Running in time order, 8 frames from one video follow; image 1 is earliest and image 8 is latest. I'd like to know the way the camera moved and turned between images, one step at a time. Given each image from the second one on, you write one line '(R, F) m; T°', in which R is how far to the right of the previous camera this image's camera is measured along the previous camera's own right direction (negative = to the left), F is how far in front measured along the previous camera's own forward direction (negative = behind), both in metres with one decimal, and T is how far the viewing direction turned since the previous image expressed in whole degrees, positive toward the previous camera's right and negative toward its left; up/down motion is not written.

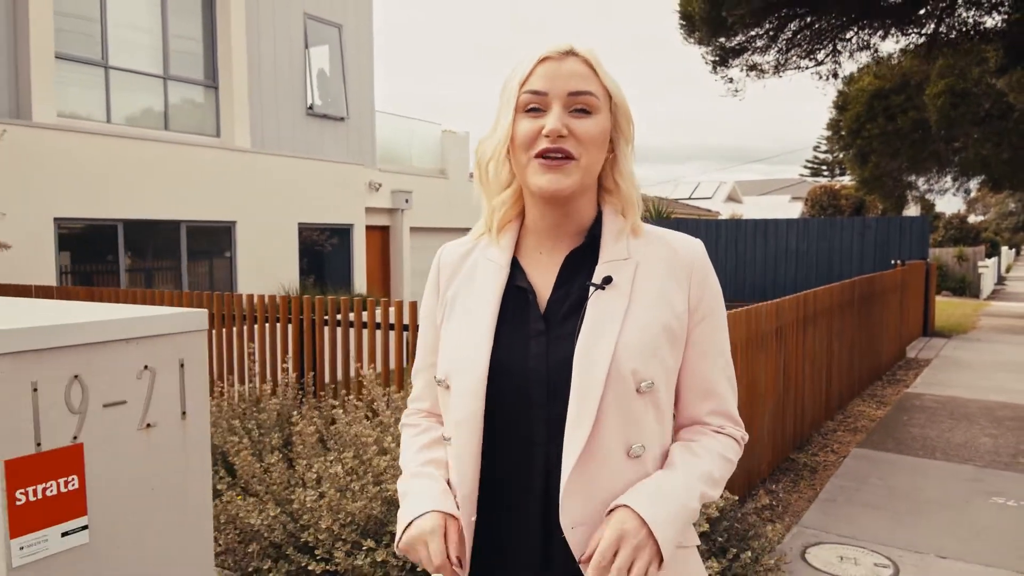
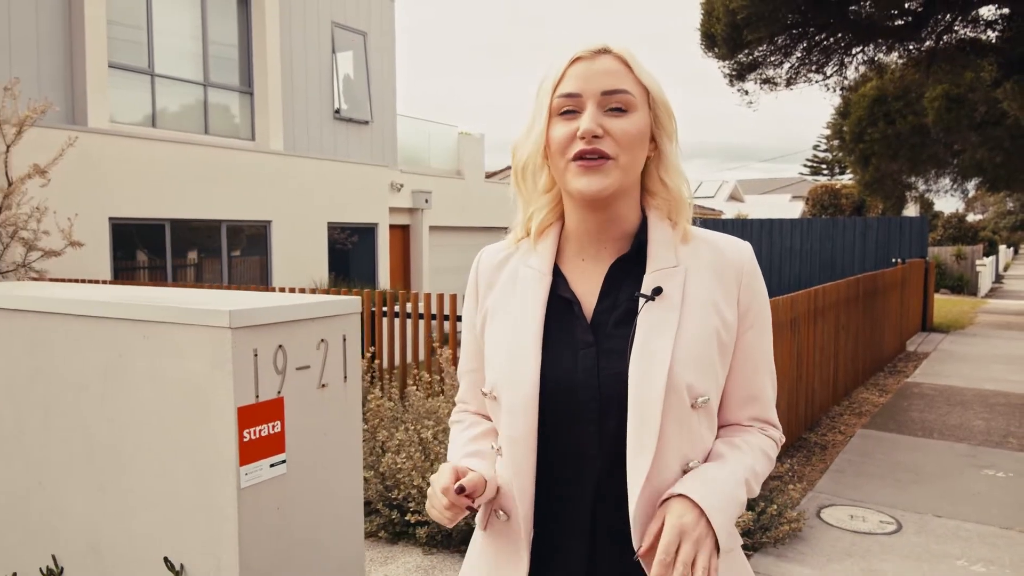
(-0.3, -0.6) m; 0°
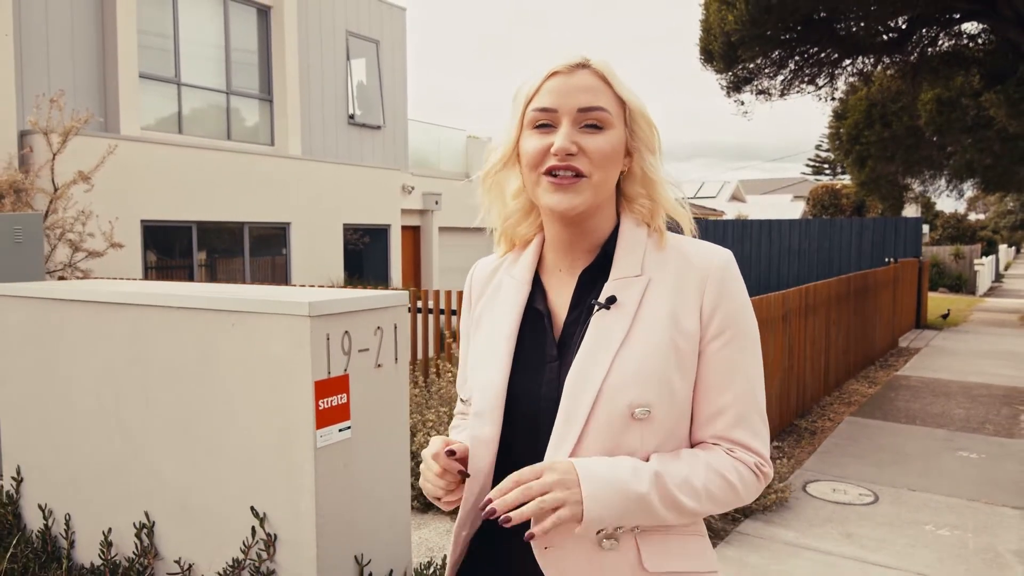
(-0.1, -0.5) m; 0°
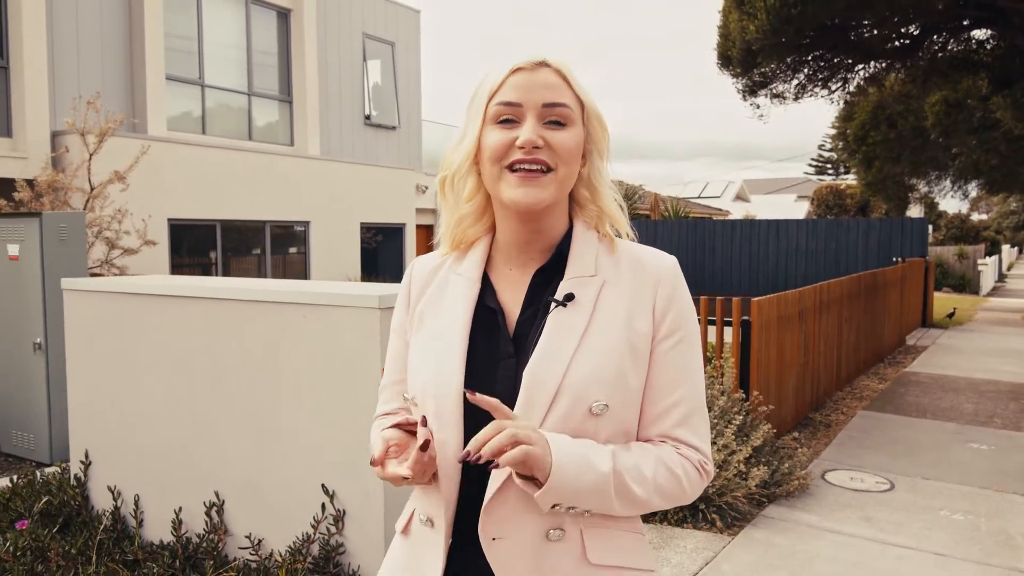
(-0.2, -0.3) m; 0°
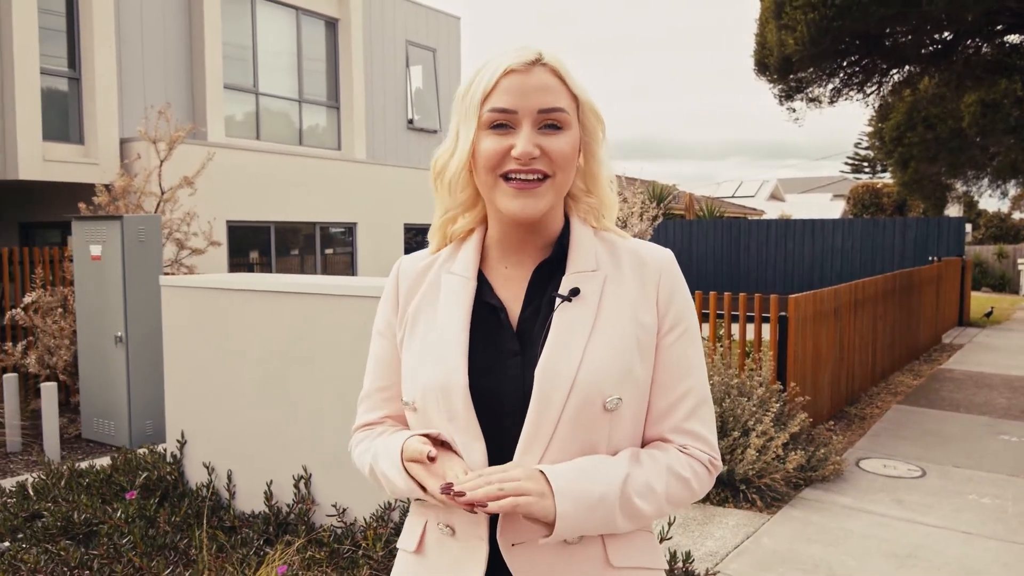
(-0.2, -0.4) m; -2°
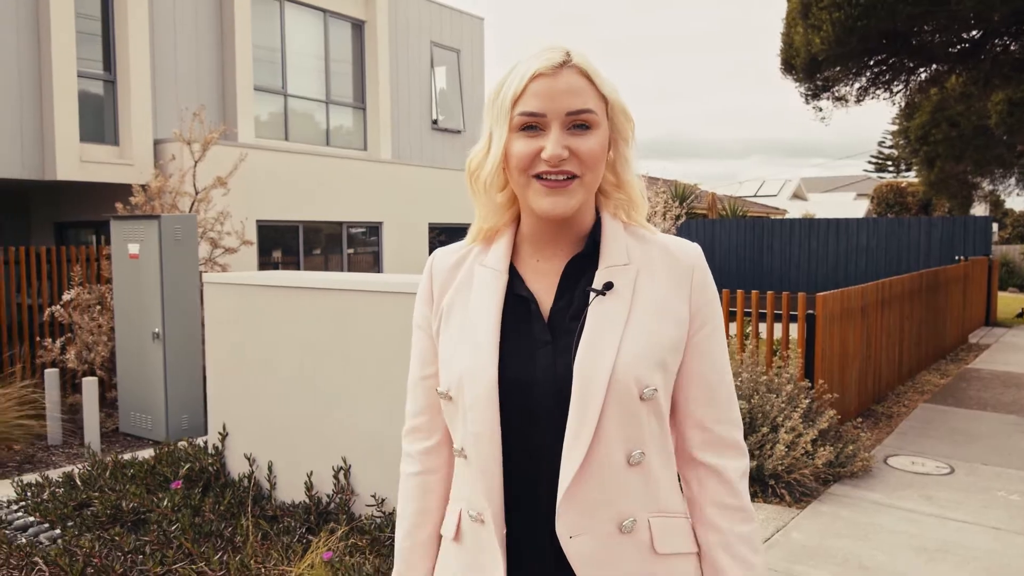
(-0.1, -0.1) m; -1°
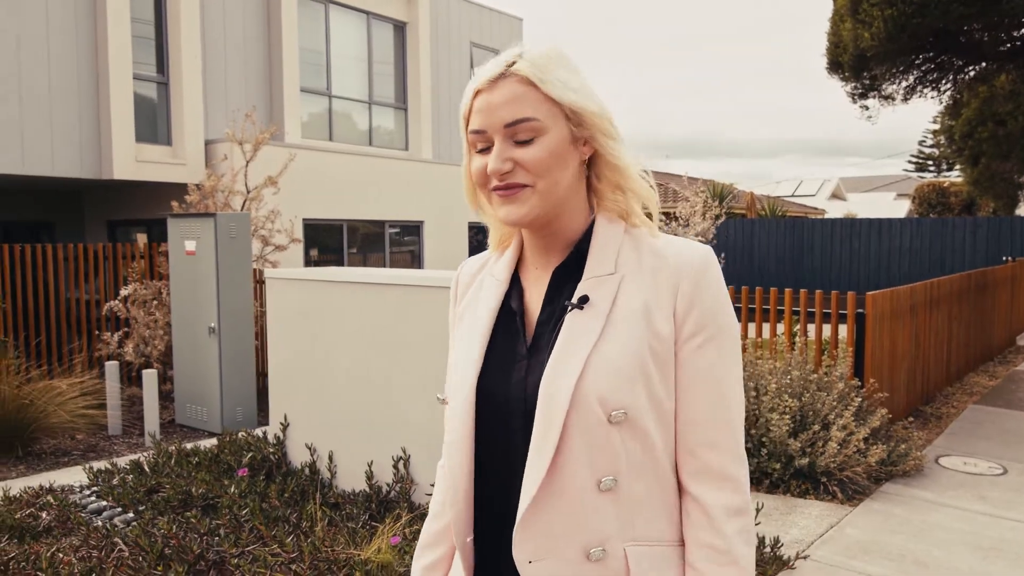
(-0.2, -0.1) m; -2°
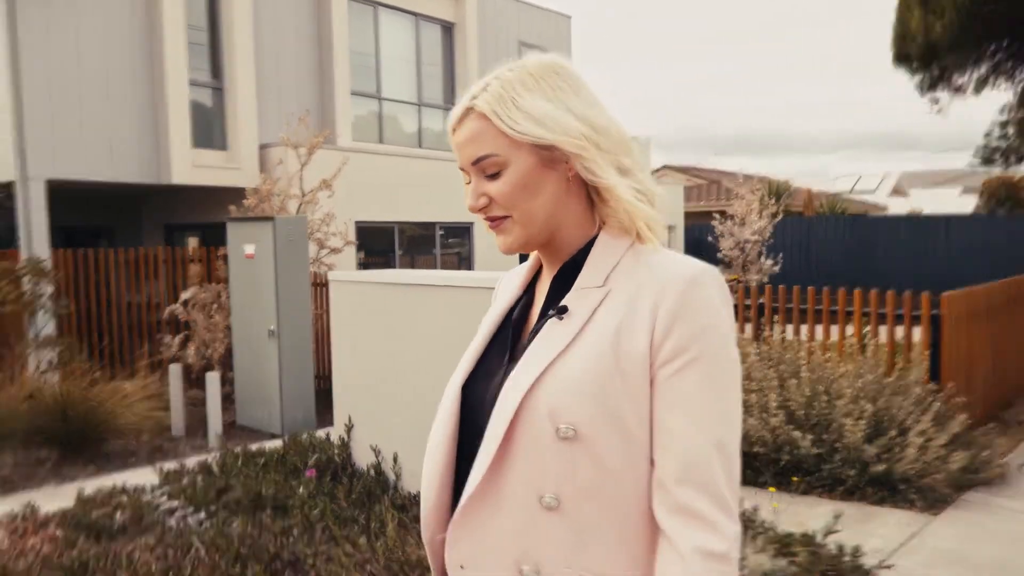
(-0.2, +0.1) m; -3°
